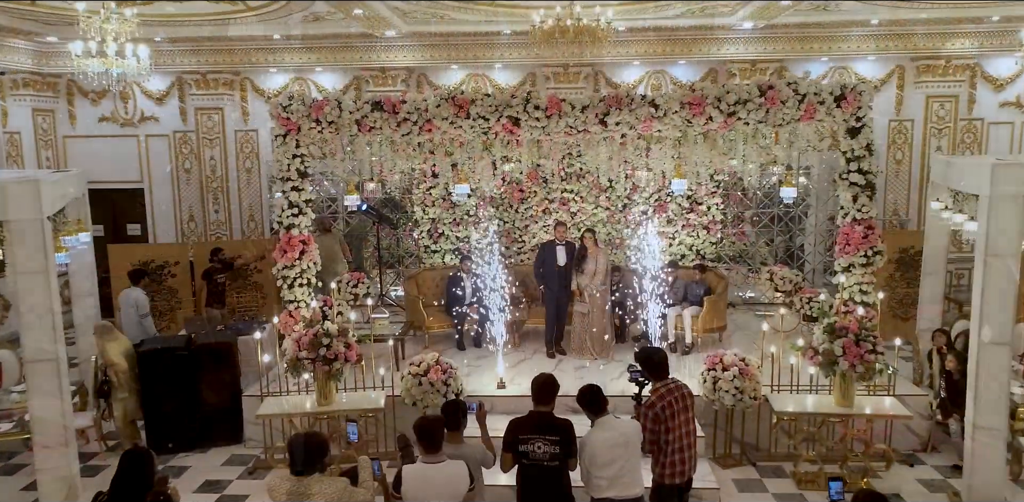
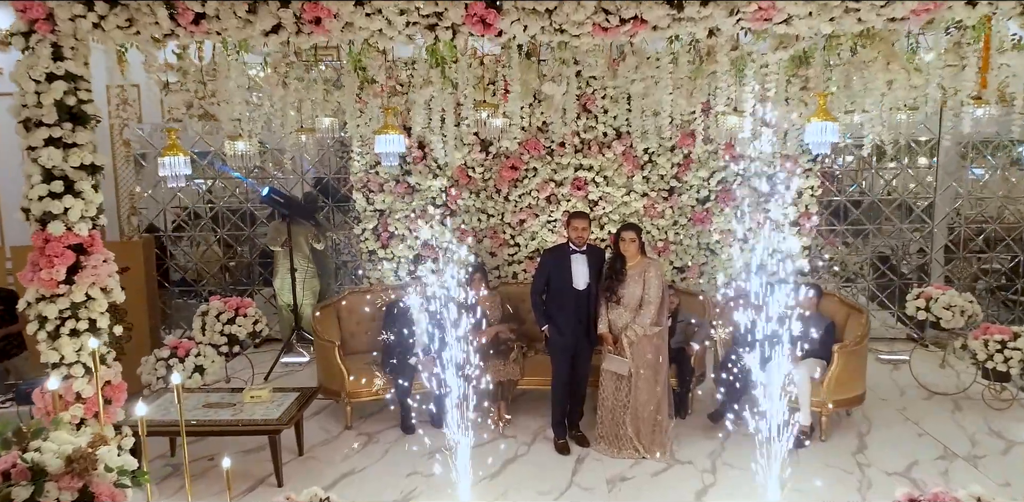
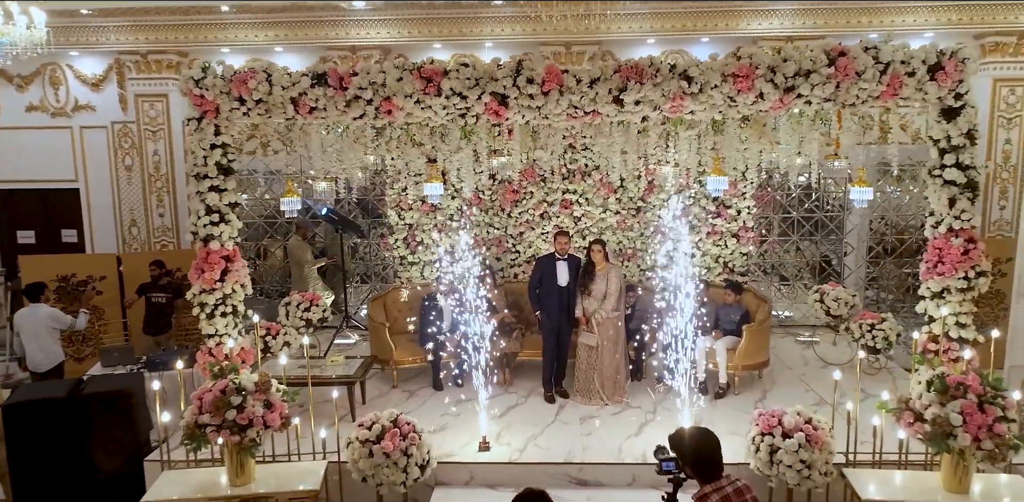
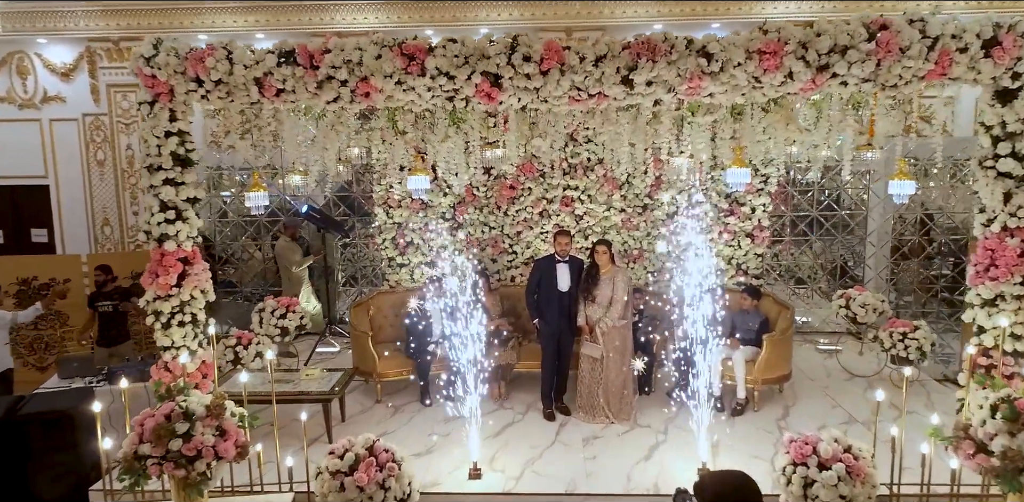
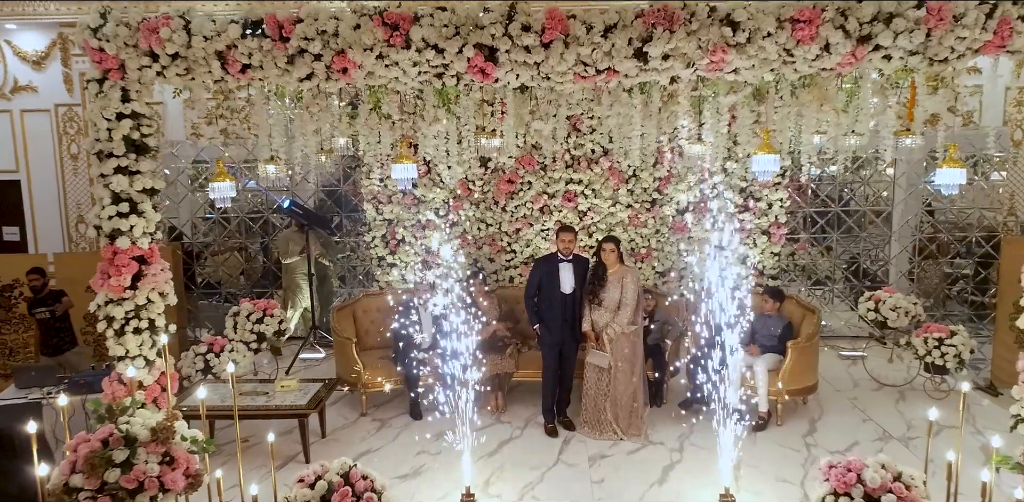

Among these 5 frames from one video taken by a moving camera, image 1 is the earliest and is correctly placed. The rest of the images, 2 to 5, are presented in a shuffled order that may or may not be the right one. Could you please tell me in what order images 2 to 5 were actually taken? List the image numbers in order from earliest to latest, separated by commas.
3, 4, 5, 2
